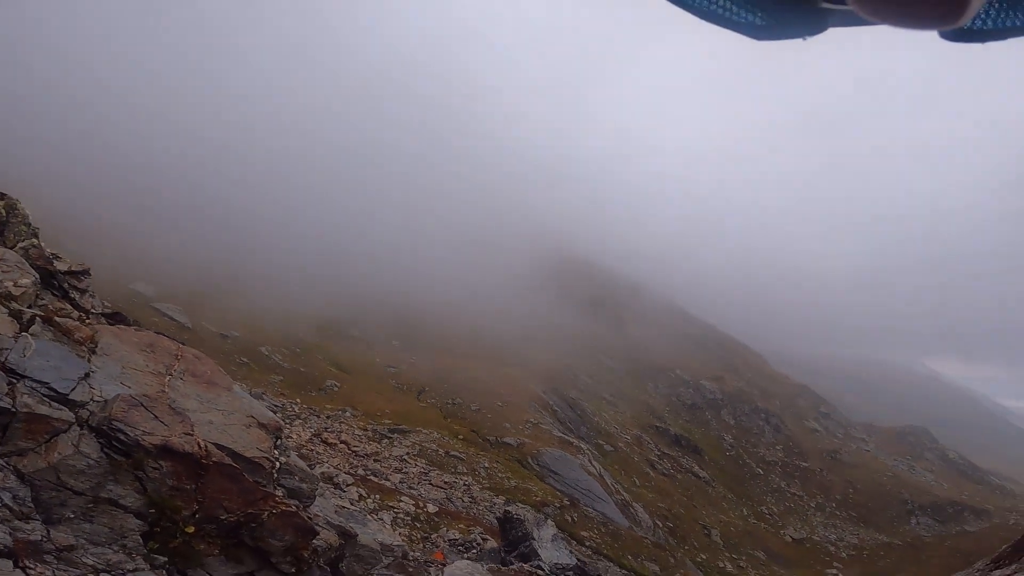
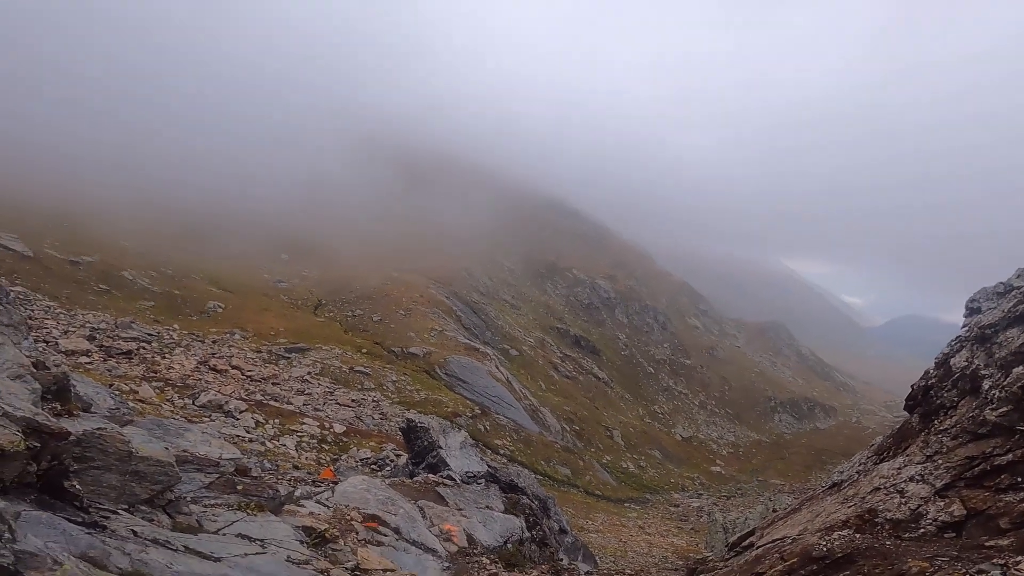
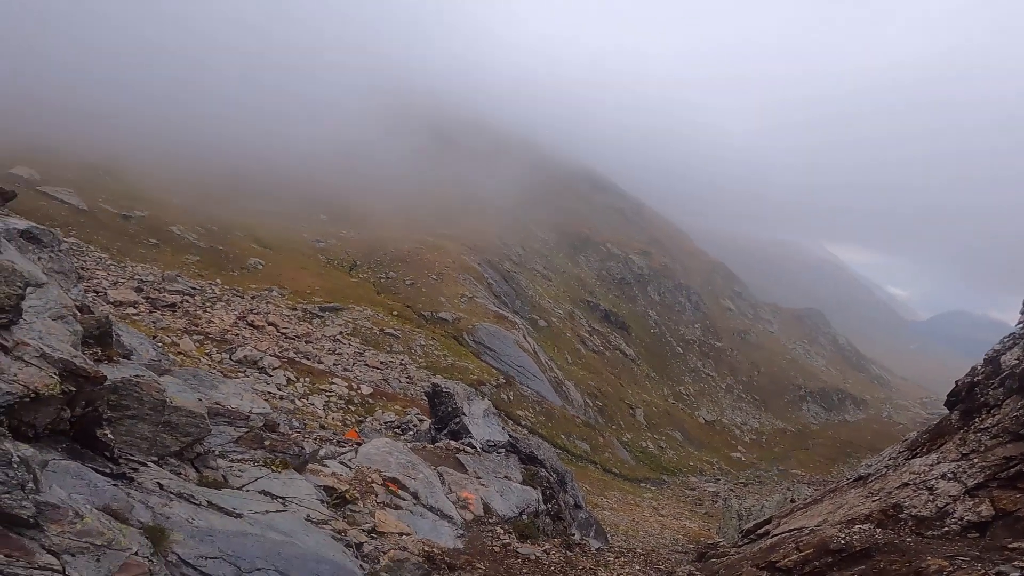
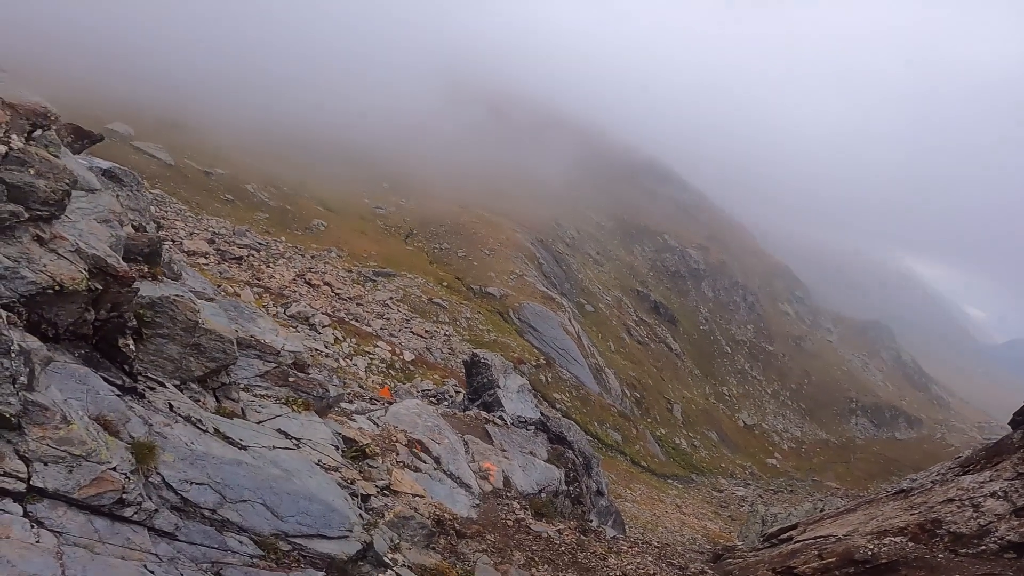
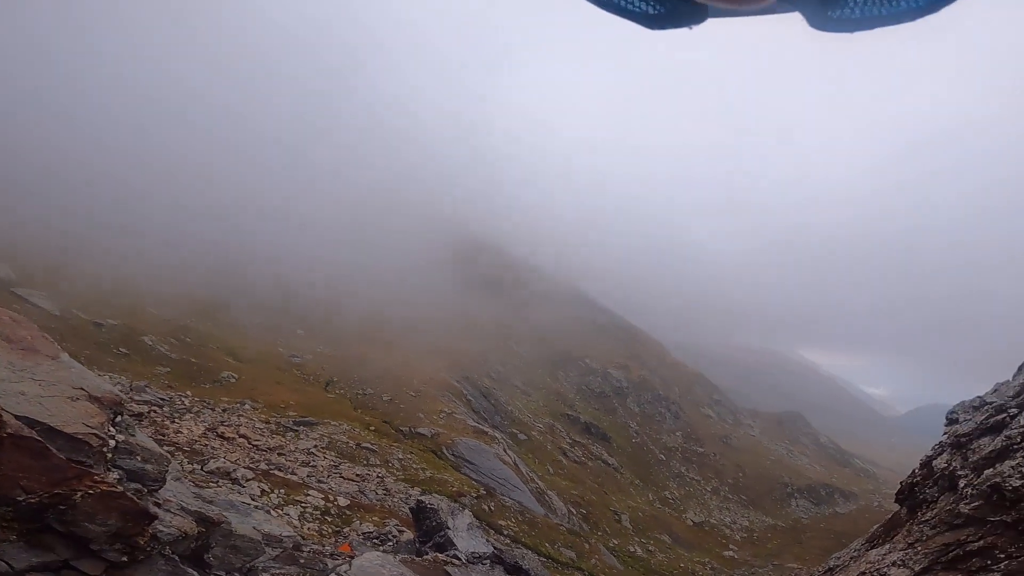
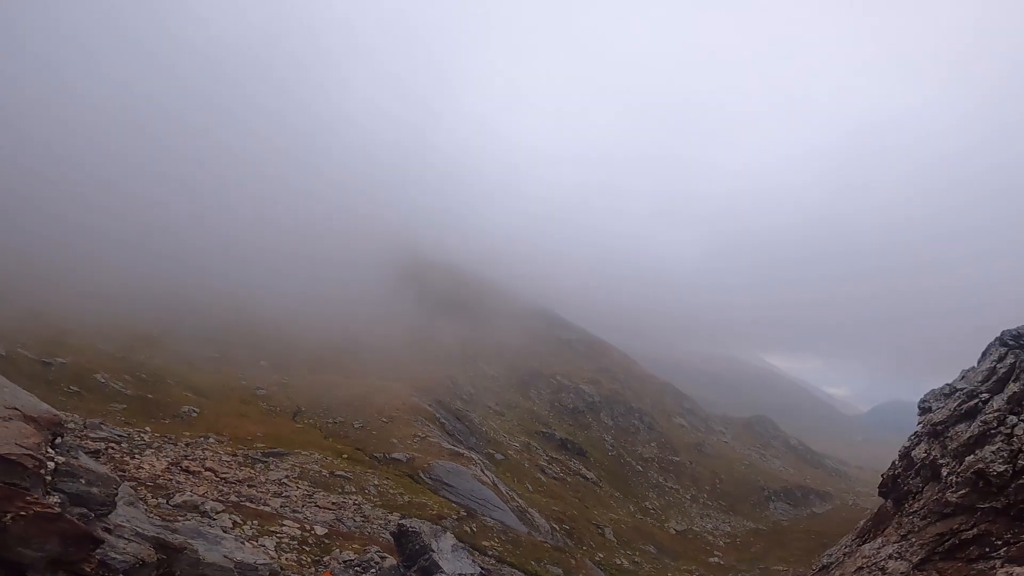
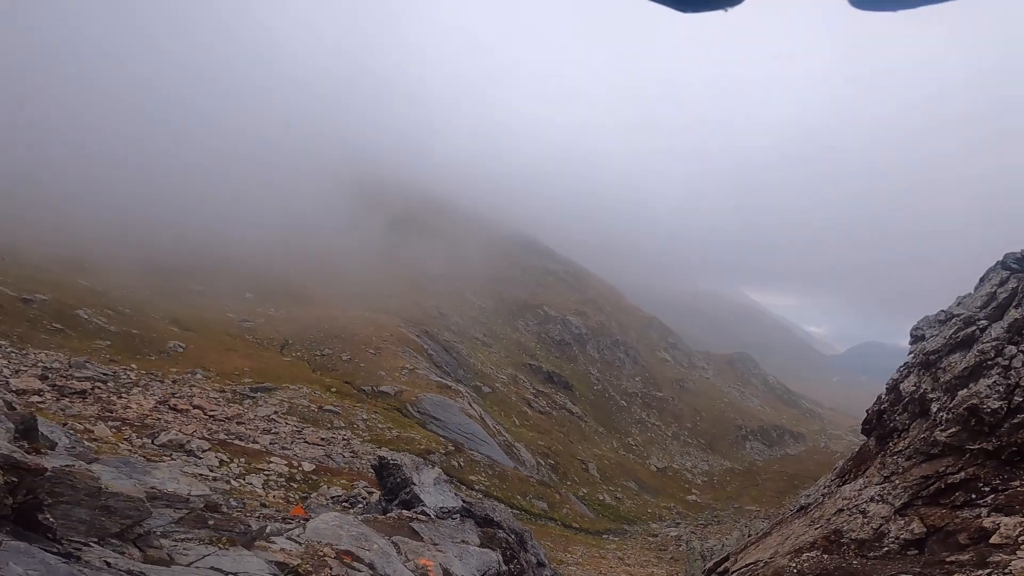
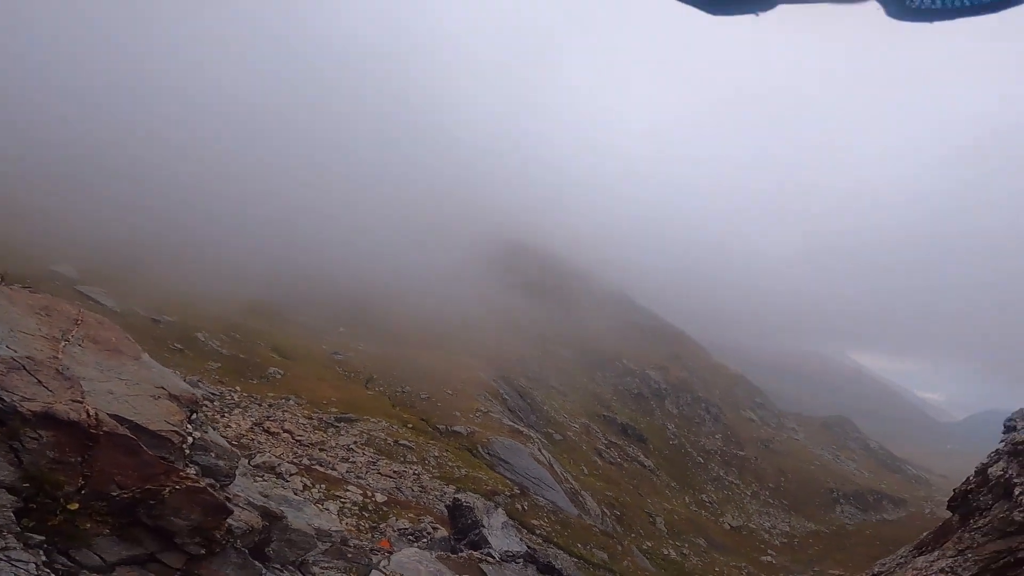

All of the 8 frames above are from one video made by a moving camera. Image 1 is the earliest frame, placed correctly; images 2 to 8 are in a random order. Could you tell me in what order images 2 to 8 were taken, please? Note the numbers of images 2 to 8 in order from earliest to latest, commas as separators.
8, 5, 6, 7, 2, 3, 4
